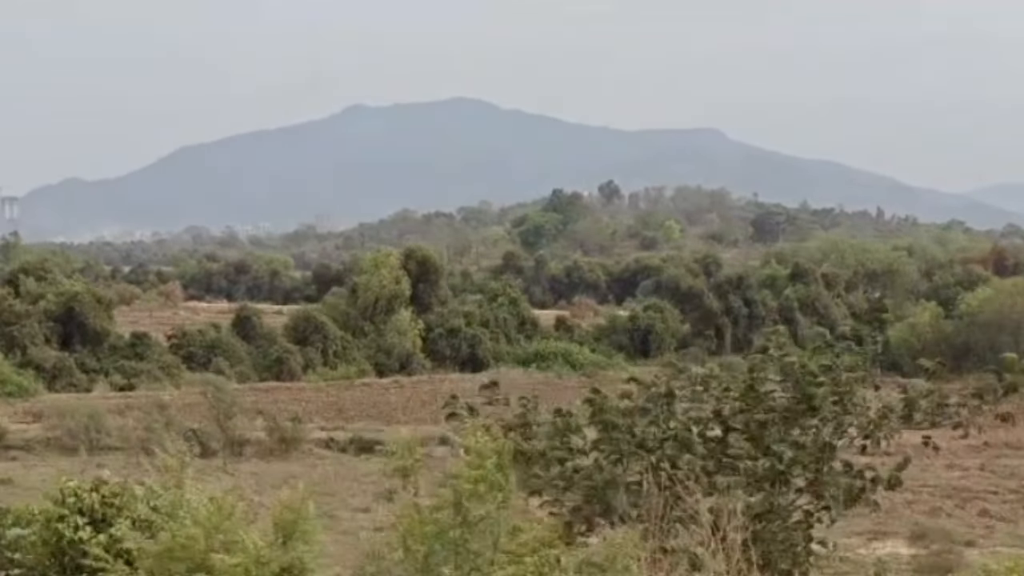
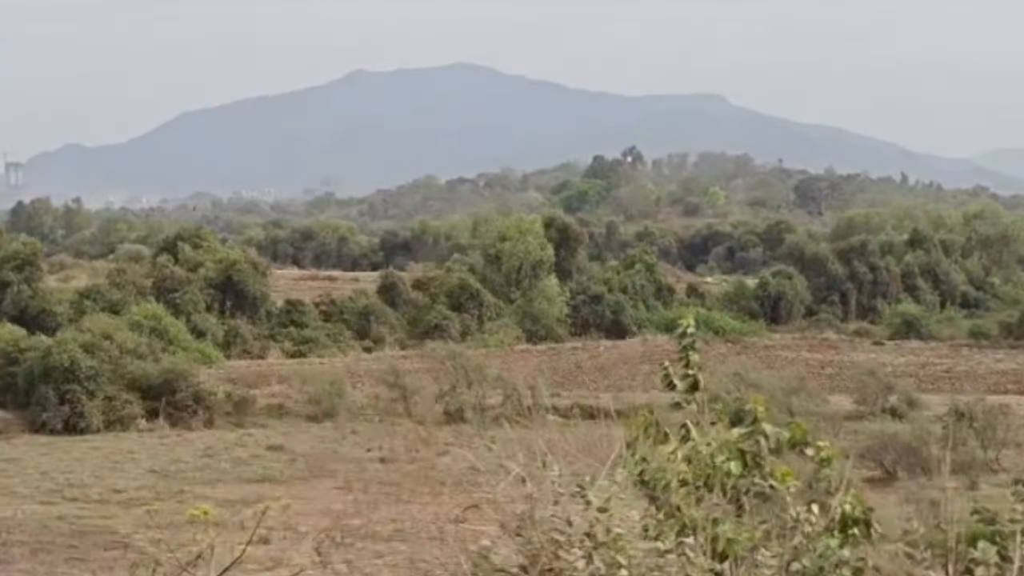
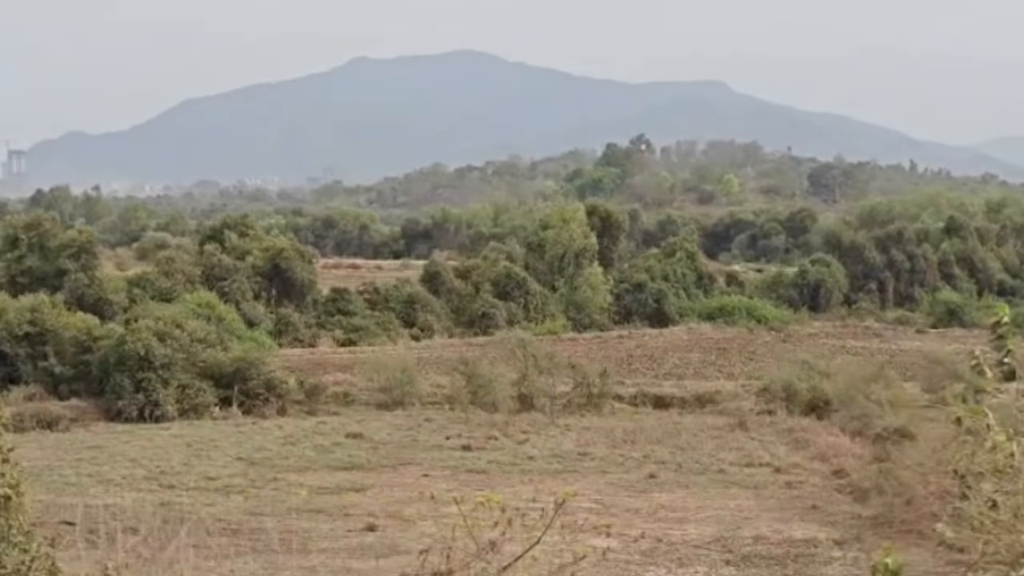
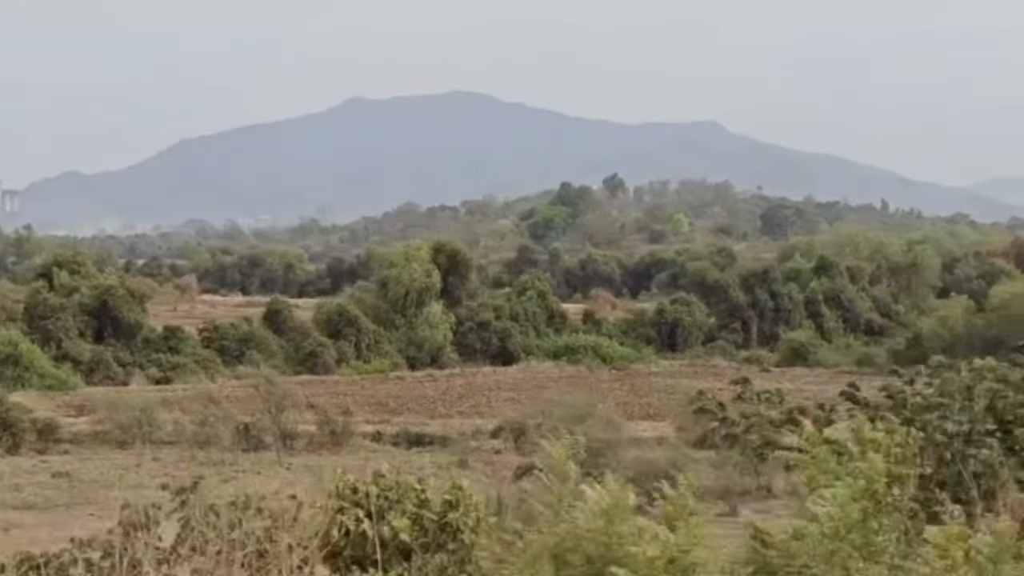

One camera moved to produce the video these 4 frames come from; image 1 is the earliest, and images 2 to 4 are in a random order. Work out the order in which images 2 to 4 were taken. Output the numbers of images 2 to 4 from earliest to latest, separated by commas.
4, 2, 3
